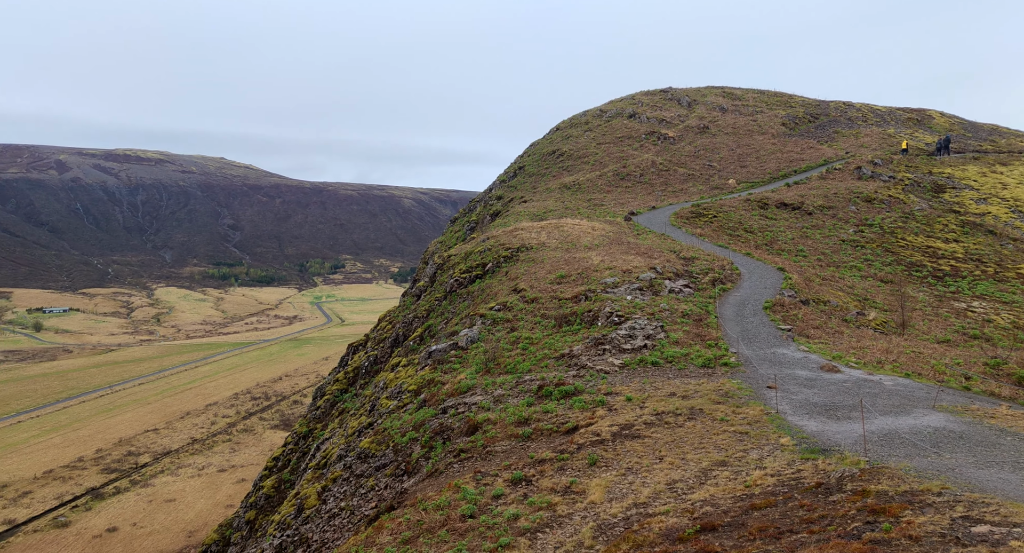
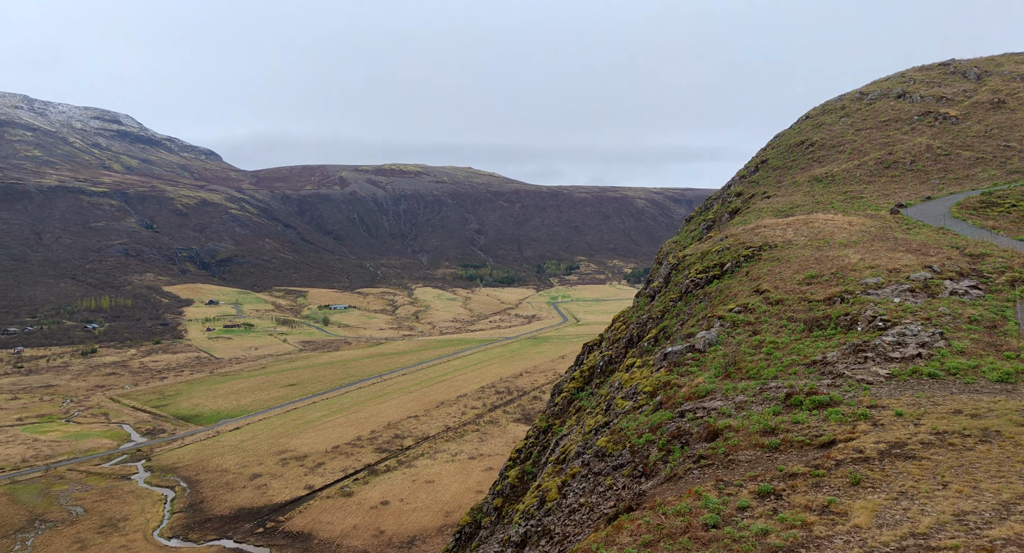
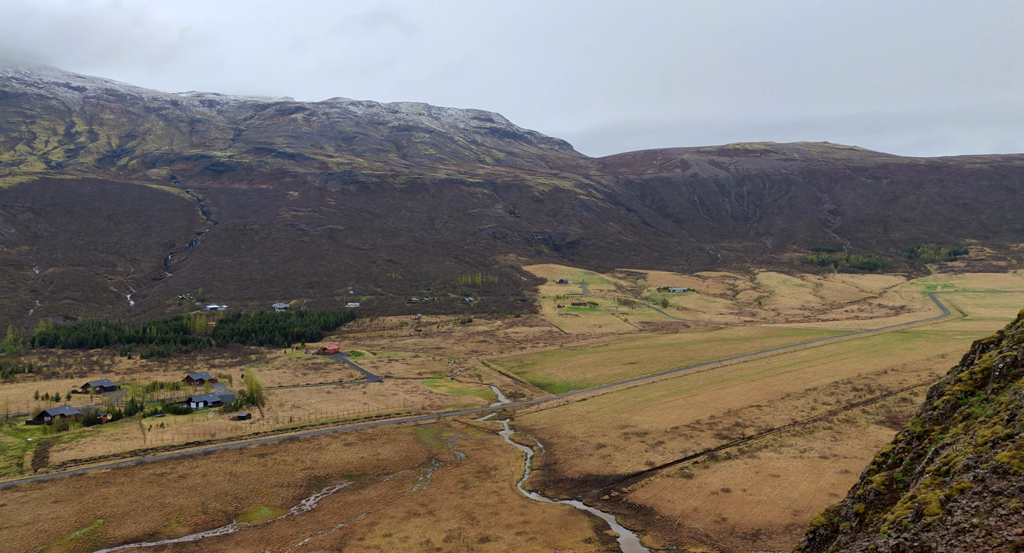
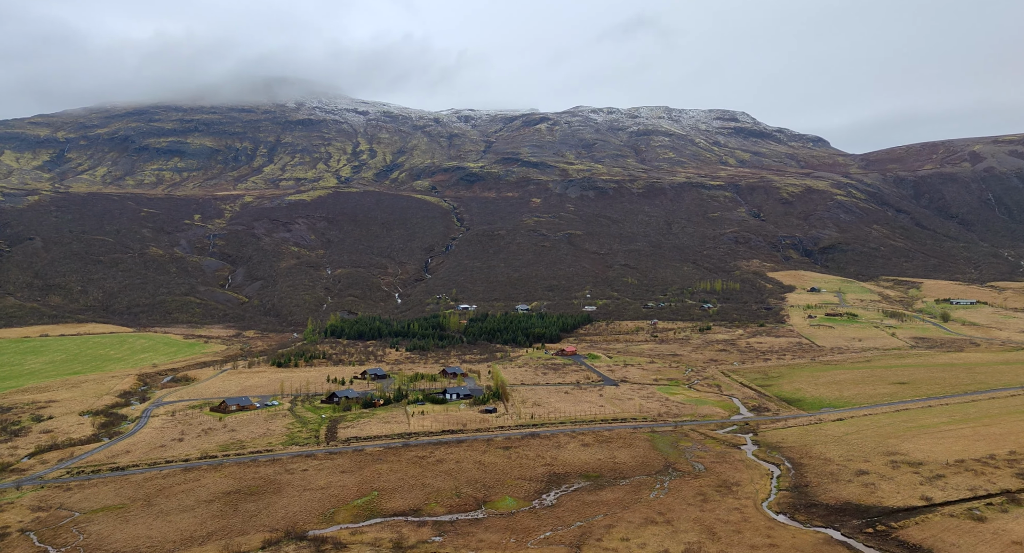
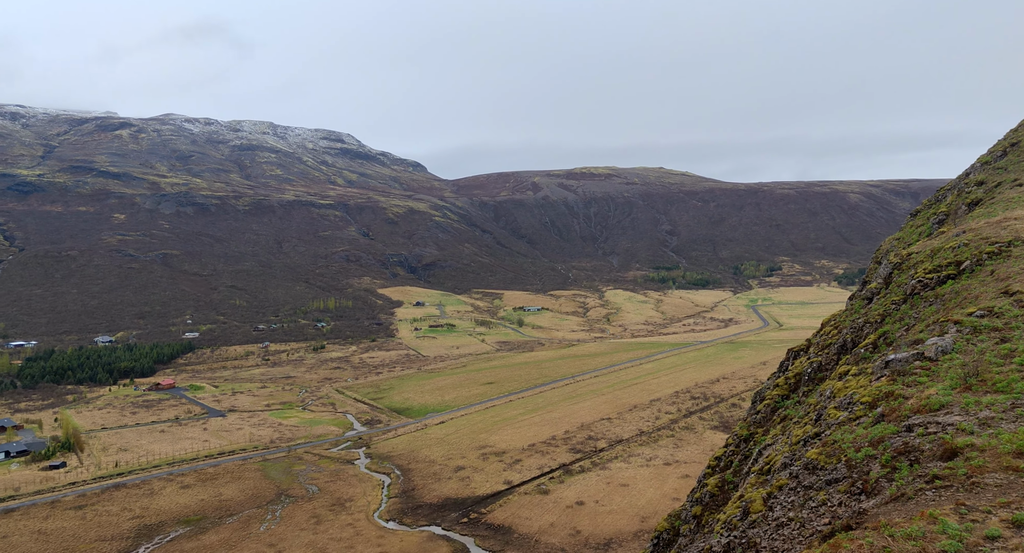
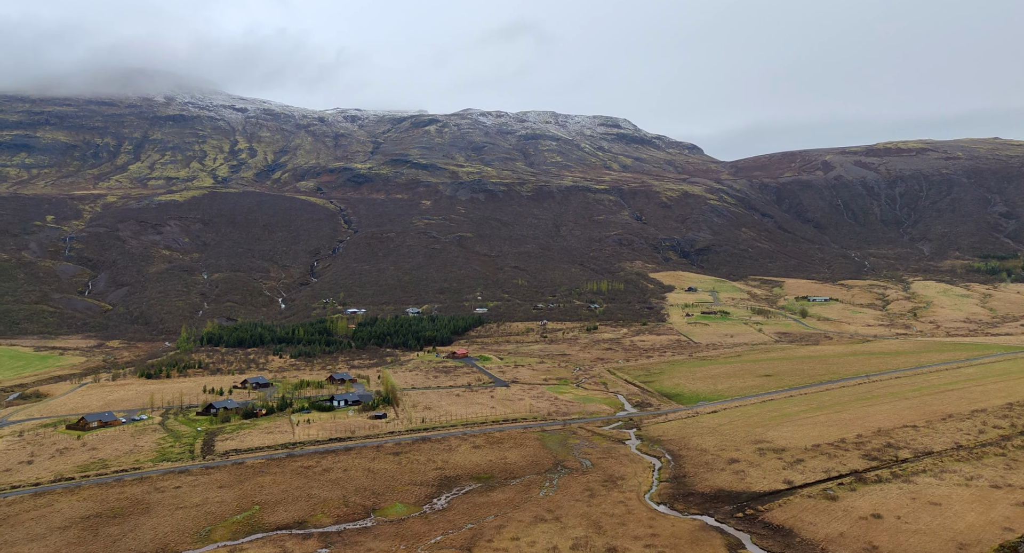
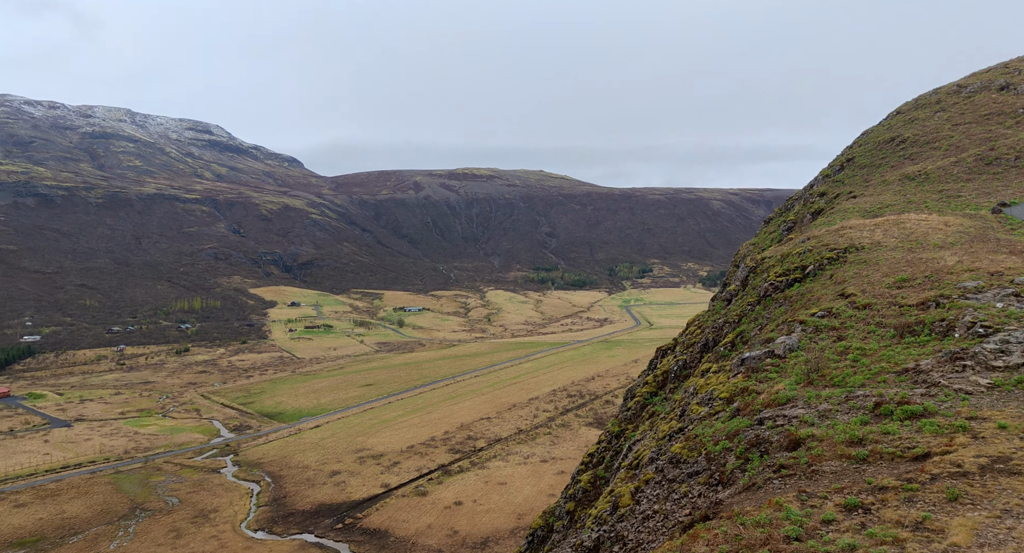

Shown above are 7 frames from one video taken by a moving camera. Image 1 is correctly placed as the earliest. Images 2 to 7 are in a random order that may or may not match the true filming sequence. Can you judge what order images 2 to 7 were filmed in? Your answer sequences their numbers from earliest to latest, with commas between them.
2, 7, 5, 3, 6, 4
